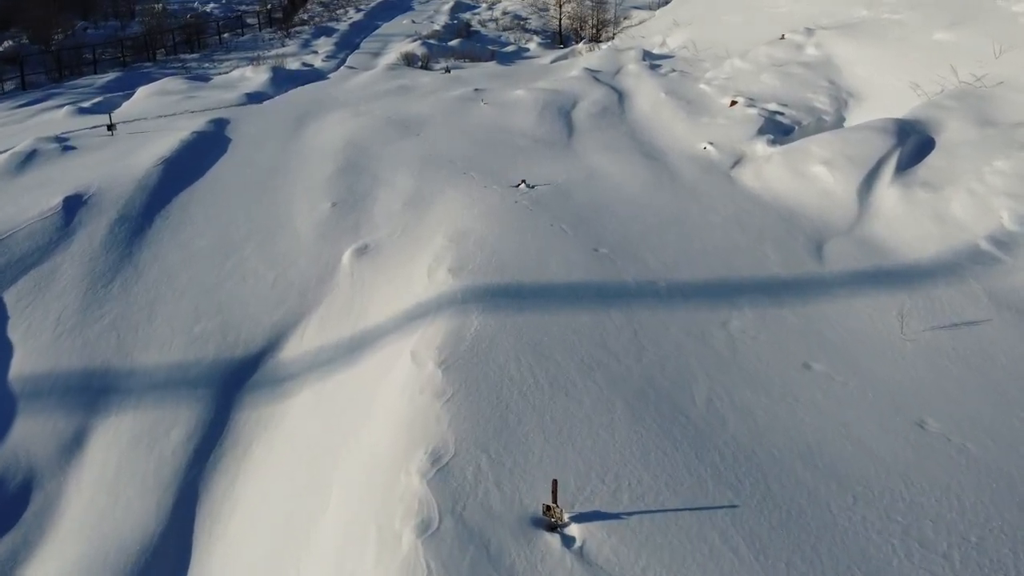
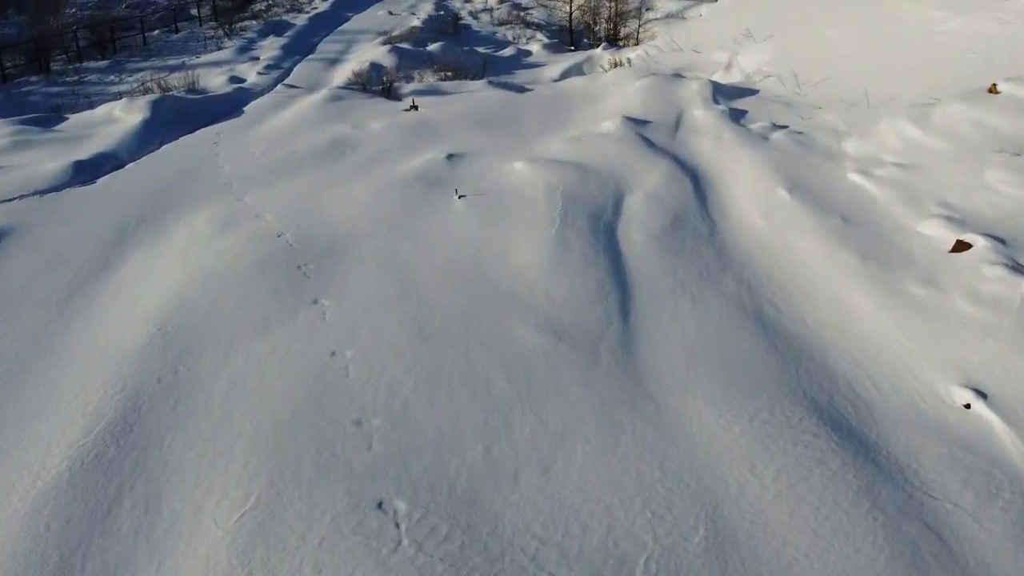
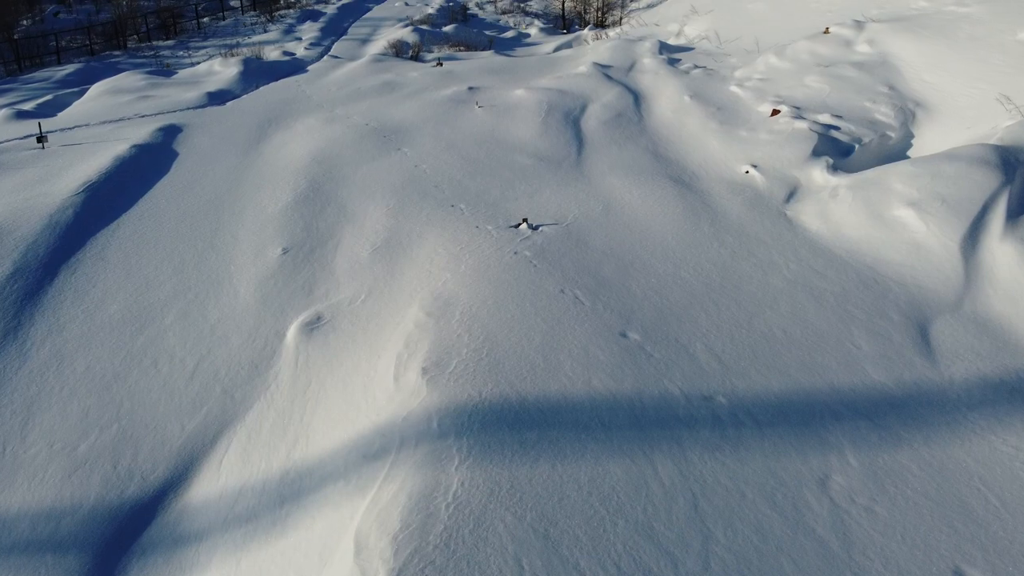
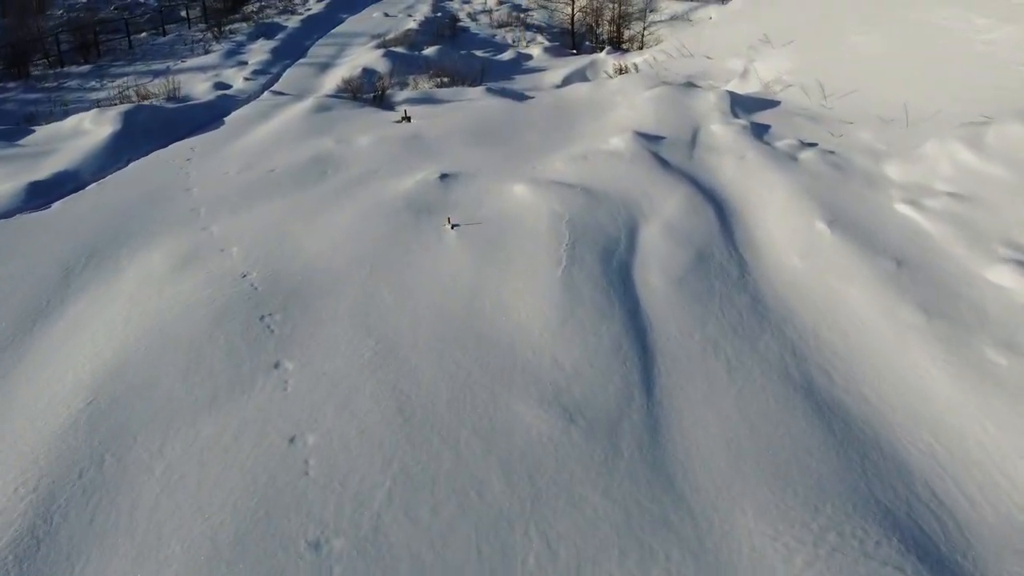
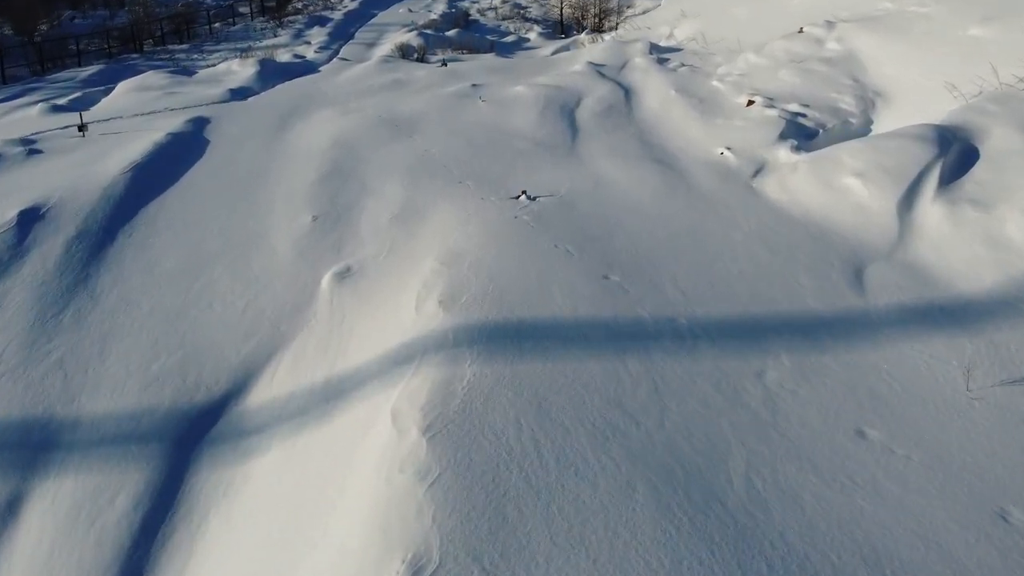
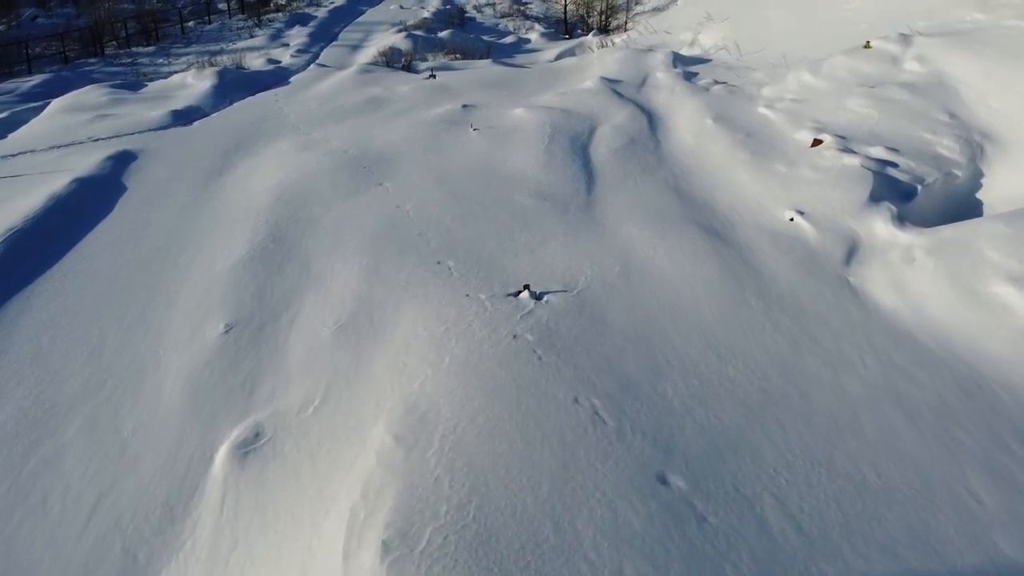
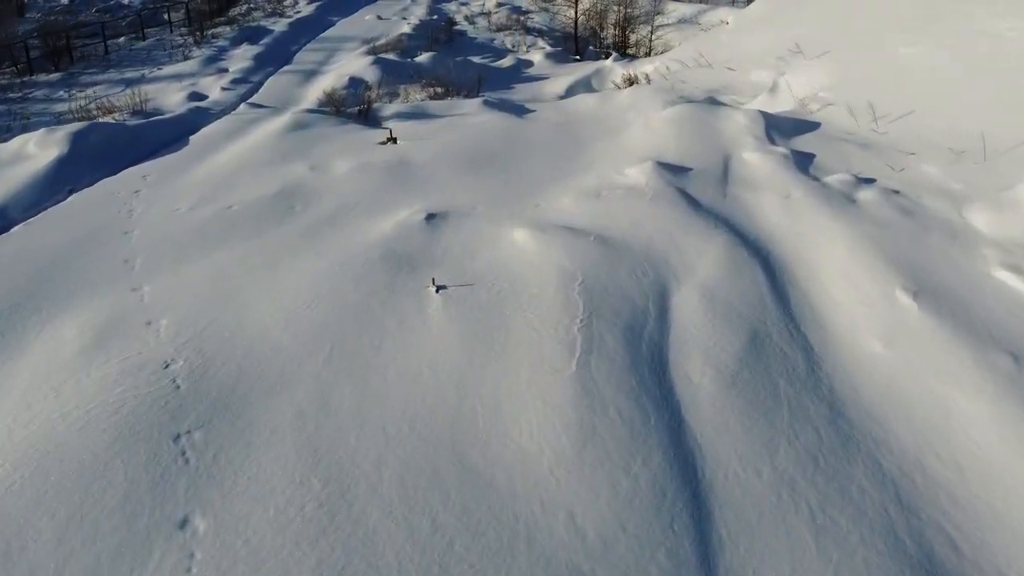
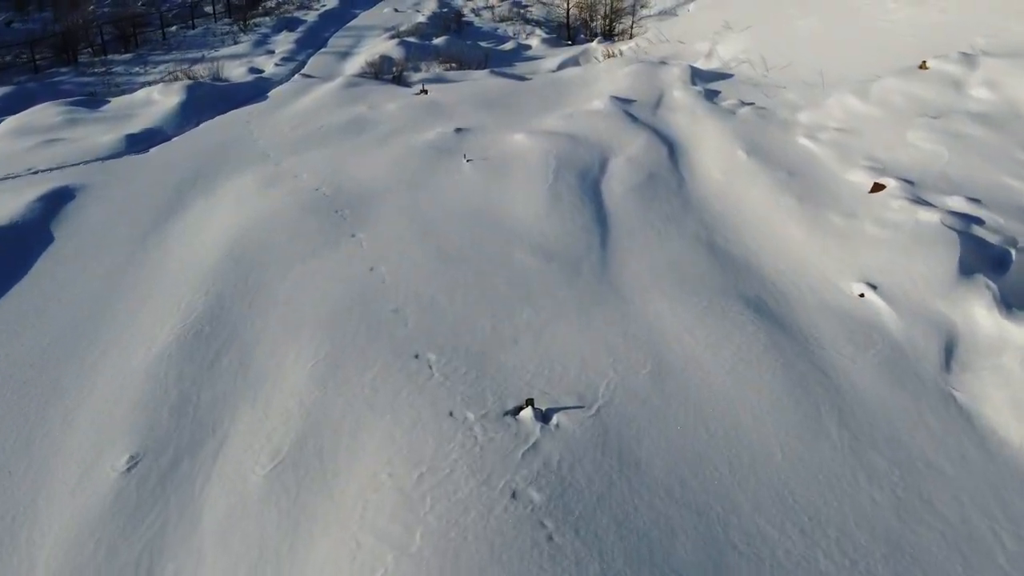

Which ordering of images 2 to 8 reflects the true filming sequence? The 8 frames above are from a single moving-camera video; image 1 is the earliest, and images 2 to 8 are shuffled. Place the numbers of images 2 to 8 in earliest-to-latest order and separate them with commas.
5, 3, 6, 8, 2, 4, 7
